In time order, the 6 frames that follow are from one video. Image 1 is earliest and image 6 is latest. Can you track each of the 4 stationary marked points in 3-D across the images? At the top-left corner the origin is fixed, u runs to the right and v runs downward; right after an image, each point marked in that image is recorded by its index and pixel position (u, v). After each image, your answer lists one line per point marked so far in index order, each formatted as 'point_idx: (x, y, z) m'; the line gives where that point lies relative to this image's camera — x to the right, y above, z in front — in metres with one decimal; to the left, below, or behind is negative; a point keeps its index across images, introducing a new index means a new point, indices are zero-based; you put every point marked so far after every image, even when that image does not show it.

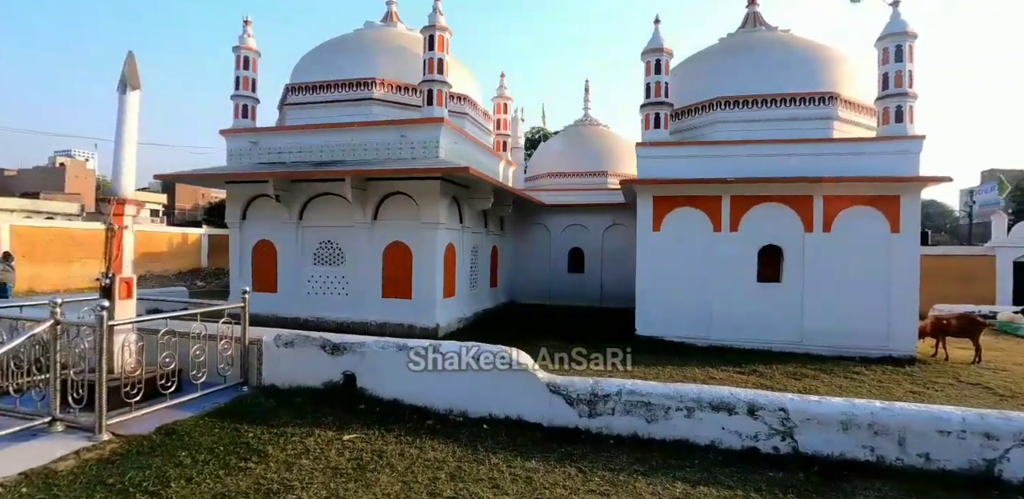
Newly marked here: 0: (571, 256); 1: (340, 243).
0: (+1.9, -0.2, +13.7) m
1: (-3.3, +0.1, +9.2) m
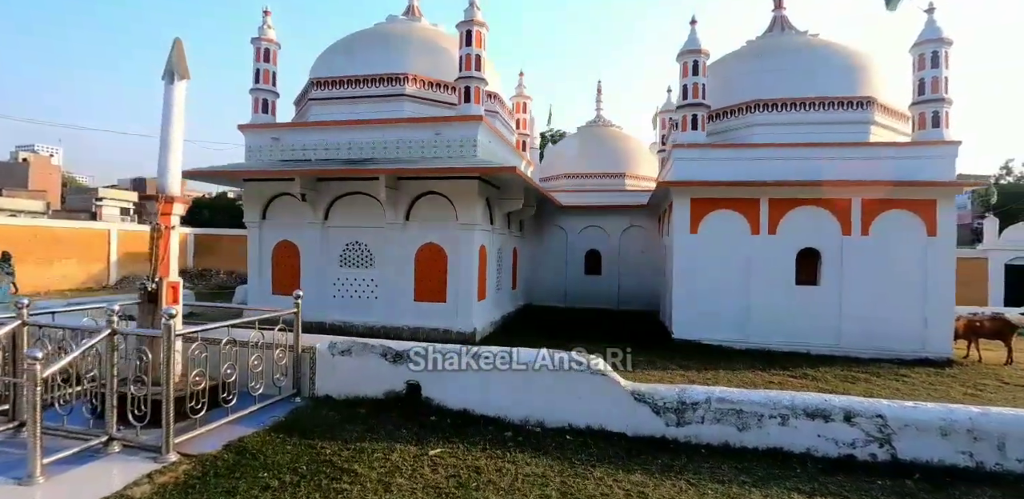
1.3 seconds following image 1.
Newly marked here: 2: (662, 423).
0: (+2.3, -0.2, +13.6) m
1: (-2.6, +0.1, +8.9) m
2: (+1.5, -1.7, +4.6) m
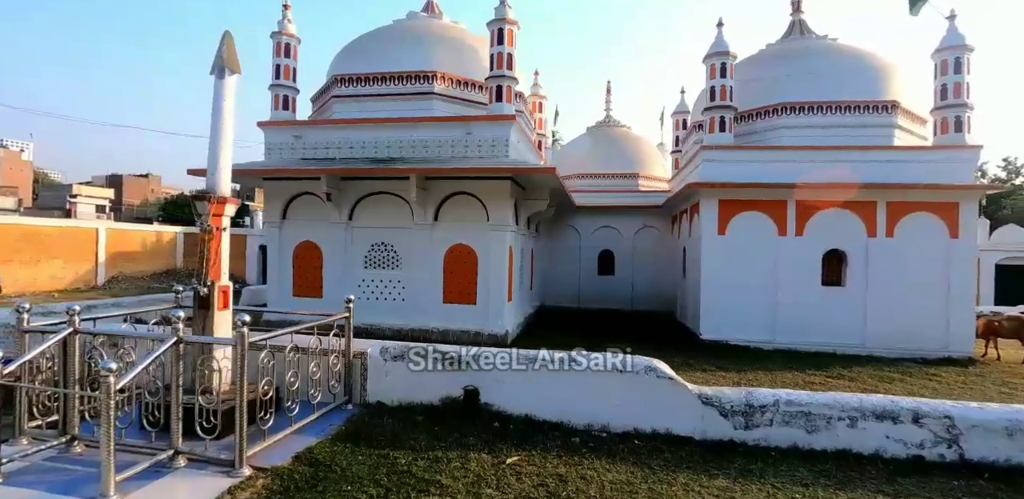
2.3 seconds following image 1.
0: (+2.6, -0.2, +13.6) m
1: (-2.1, +0.1, +8.7) m
2: (+2.2, -1.7, +4.6) m
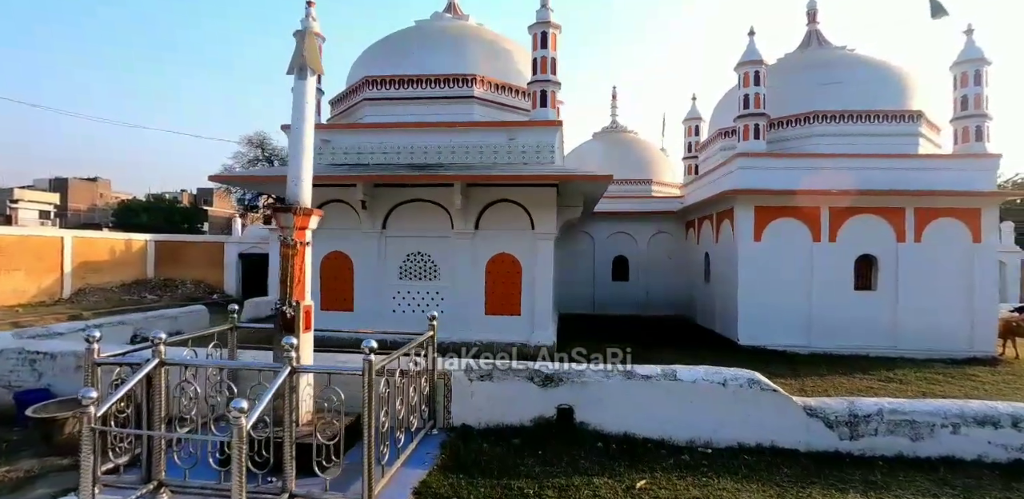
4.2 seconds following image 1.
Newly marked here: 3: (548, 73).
0: (+3.0, -0.4, +13.6) m
1: (-1.4, -0.1, +8.4) m
2: (+3.2, -1.8, +4.6) m
3: (+0.6, +3.1, +8.2) m
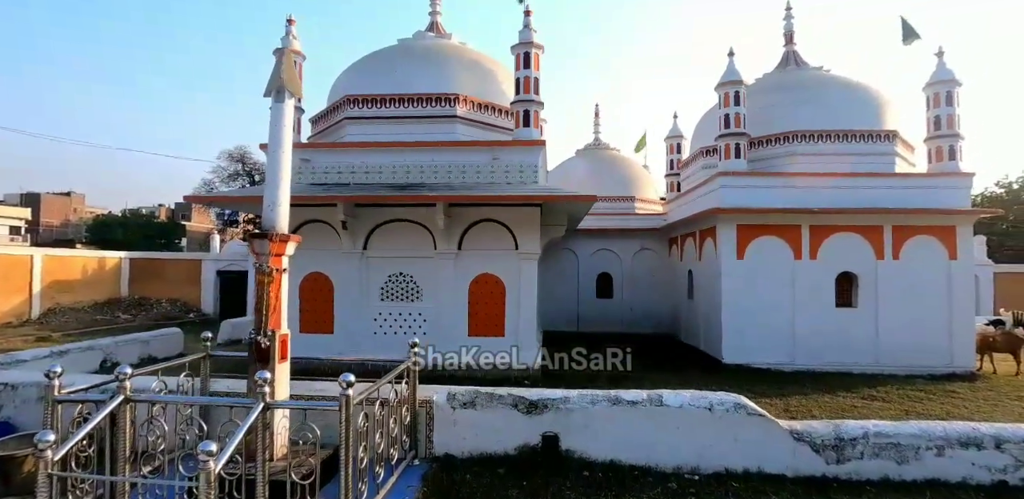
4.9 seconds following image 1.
0: (+2.5, -0.9, +13.6) m
1: (-1.7, -0.5, +8.2) m
2: (+3.0, -2.1, +4.6) m
3: (+0.3, +2.8, +8.2) m
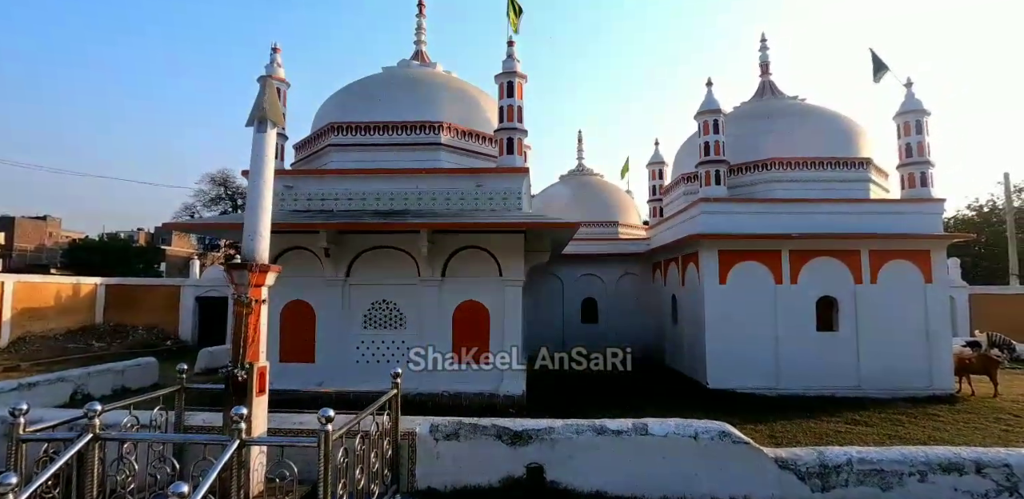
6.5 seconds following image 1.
0: (+2.1, -1.6, +13.6) m
1: (-1.9, -0.9, +8.1) m
2: (+2.9, -2.3, +4.5) m
3: (+0.1, +2.3, +8.4) m
